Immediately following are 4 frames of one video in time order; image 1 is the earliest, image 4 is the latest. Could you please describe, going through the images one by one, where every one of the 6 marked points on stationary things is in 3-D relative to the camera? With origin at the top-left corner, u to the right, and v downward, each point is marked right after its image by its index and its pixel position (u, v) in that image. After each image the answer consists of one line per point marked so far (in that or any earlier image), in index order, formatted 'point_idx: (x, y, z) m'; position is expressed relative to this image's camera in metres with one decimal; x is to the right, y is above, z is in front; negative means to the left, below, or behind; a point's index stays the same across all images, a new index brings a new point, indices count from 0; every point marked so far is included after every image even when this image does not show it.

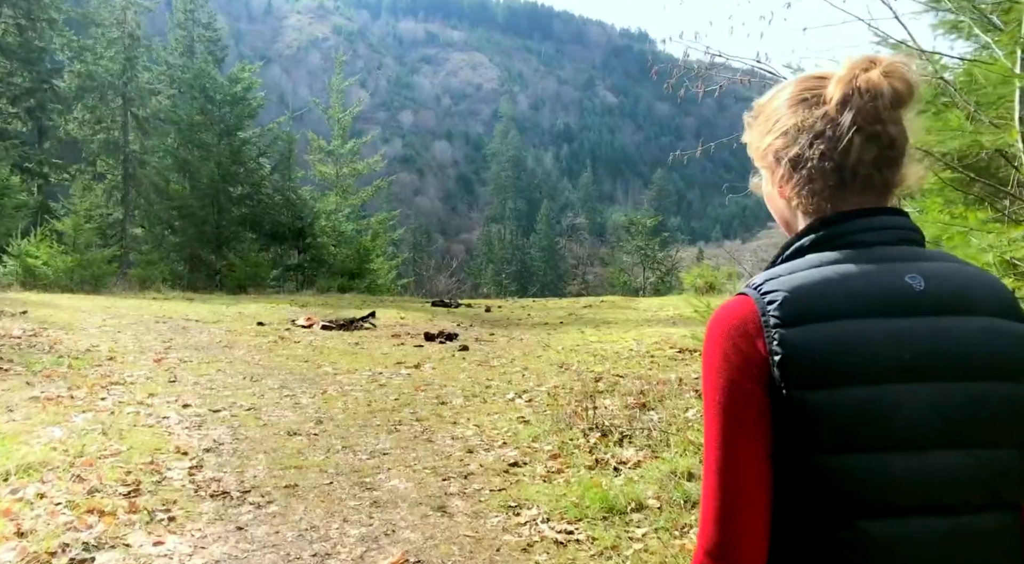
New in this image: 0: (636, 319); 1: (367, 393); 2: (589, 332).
0: (+1.4, -0.4, +9.8) m
1: (-0.9, -0.7, +5.5) m
2: (+0.8, -0.5, +8.8) m
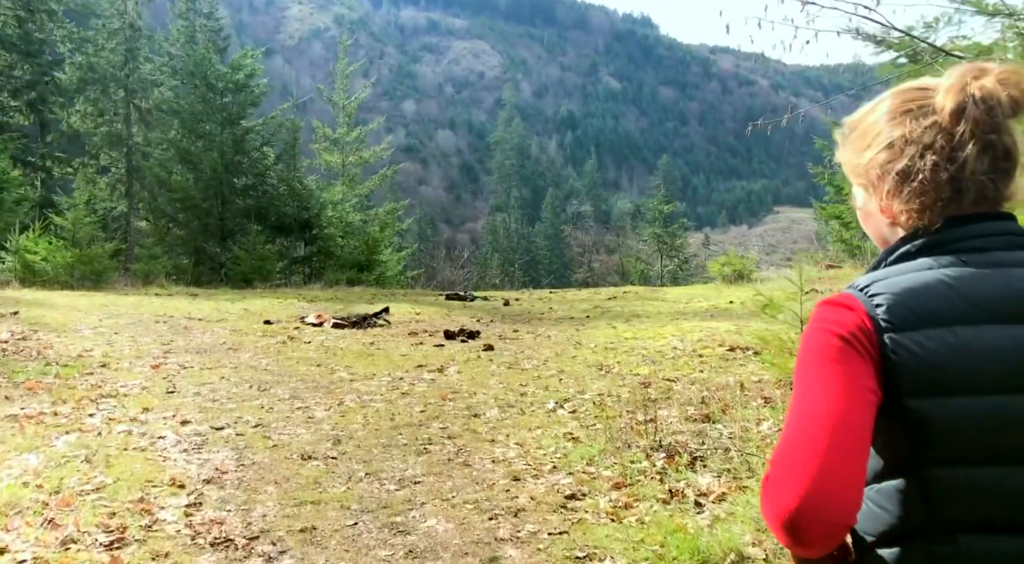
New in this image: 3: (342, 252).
0: (+1.6, -0.3, +9.2) m
1: (-0.7, -0.7, +4.9) m
2: (+1.0, -0.4, +8.2) m
3: (-3.3, +0.6, +17.0) m
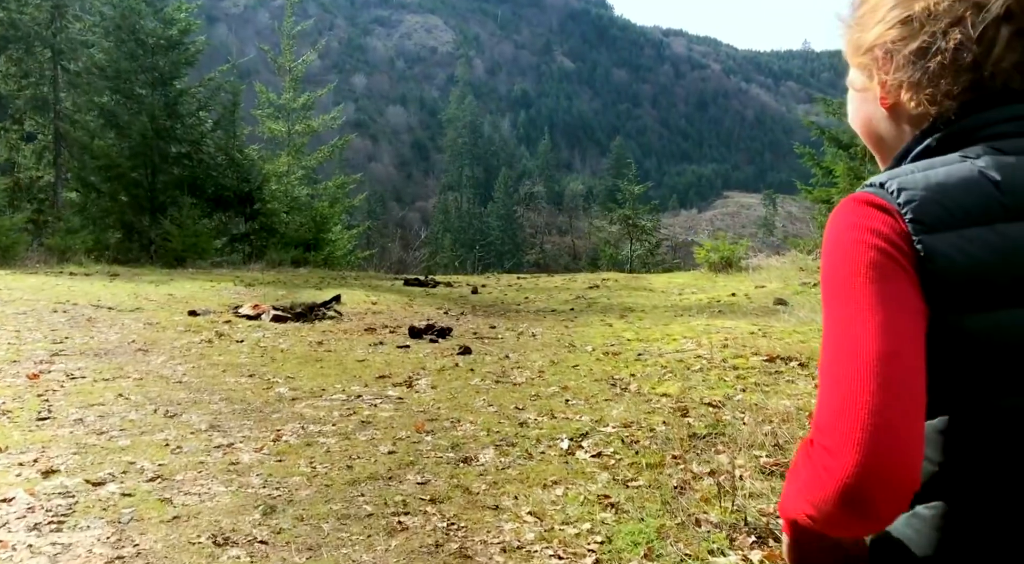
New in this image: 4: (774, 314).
0: (+1.4, -0.2, +8.0) m
1: (-0.7, -0.7, +3.6) m
2: (+0.8, -0.3, +6.9) m
3: (-4.0, +1.0, +15.5) m
4: (+2.1, -0.3, +6.9) m
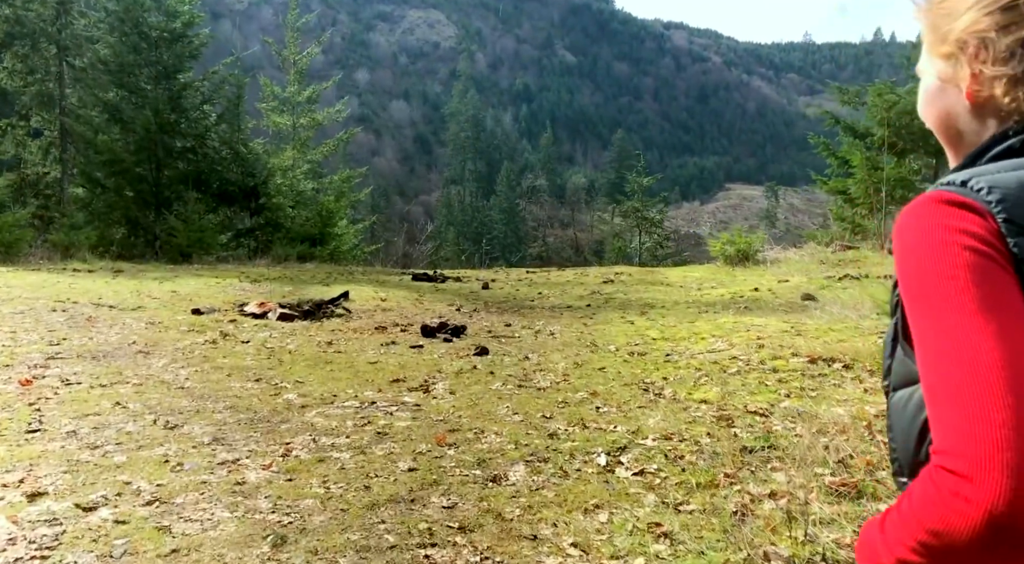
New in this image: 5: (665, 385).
0: (+1.5, -0.2, +7.7) m
1: (-0.6, -0.7, +3.3) m
2: (+0.9, -0.3, +6.6) m
3: (-3.9, +1.0, +15.2) m
4: (+2.2, -0.2, +6.6) m
5: (+0.8, -0.5, +4.4) m
